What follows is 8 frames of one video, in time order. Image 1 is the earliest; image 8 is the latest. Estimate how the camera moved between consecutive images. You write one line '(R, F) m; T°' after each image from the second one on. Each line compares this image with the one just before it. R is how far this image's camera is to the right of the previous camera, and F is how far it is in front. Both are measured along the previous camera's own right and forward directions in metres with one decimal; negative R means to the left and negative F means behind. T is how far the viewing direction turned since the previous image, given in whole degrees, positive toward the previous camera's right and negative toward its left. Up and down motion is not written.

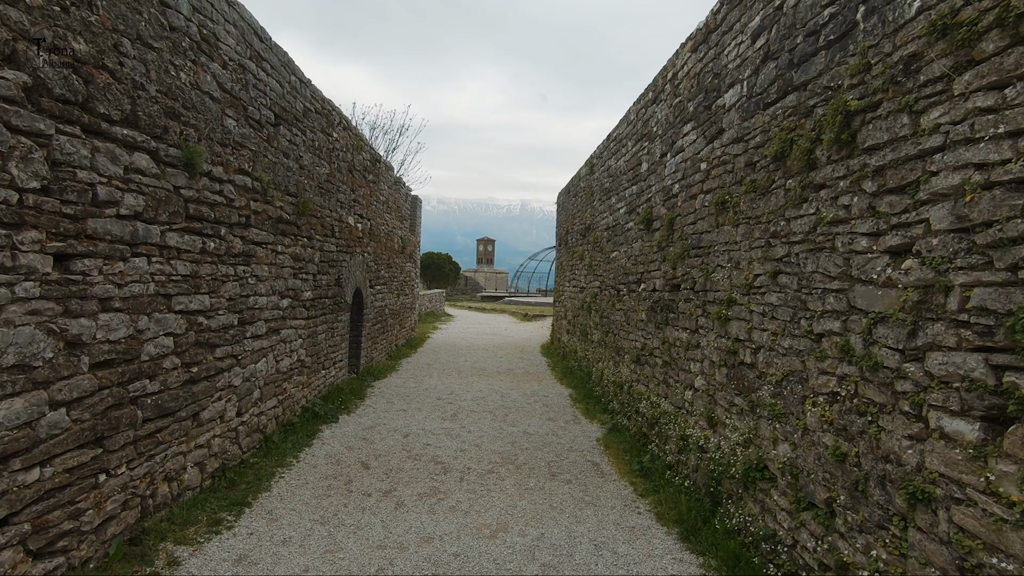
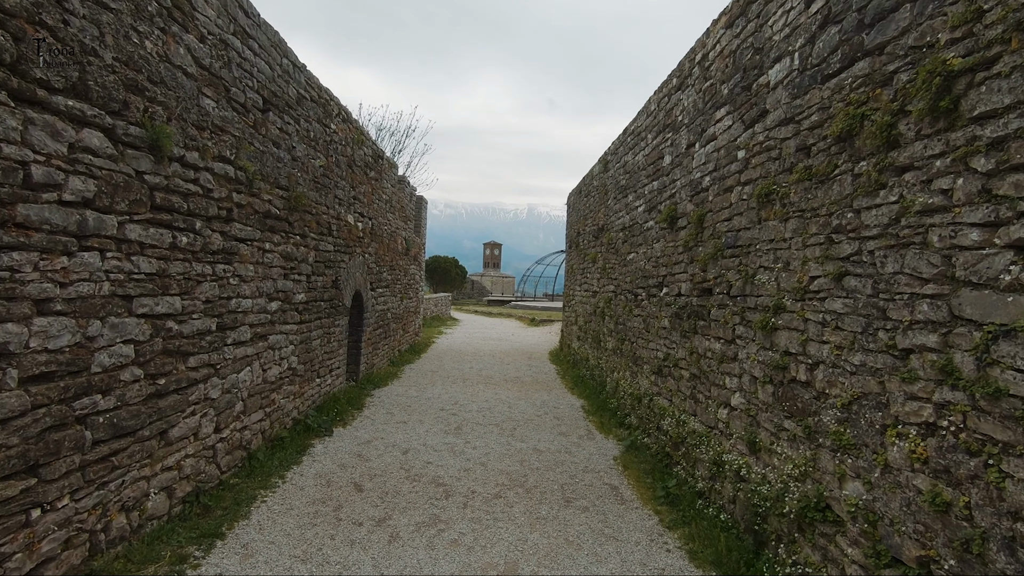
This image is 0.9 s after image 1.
(0.0, +0.5) m; -1°
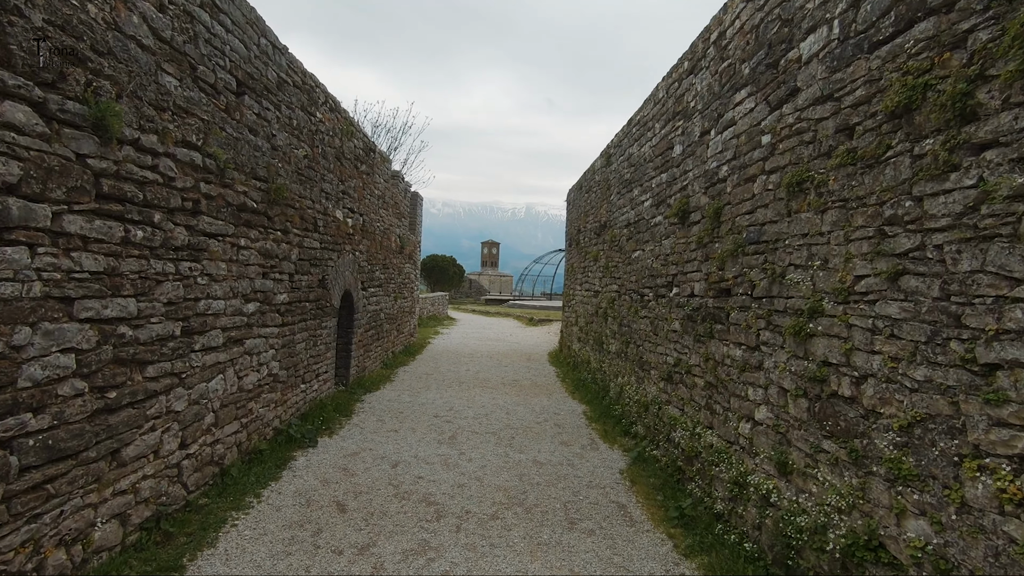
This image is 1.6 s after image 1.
(0.0, +0.4) m; 0°
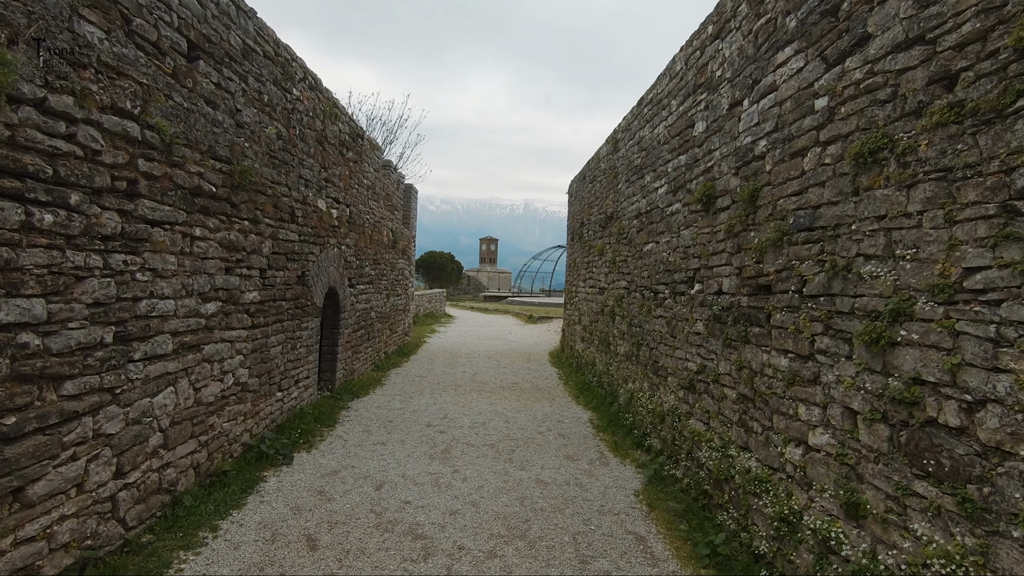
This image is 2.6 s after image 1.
(0.0, +0.6) m; 0°
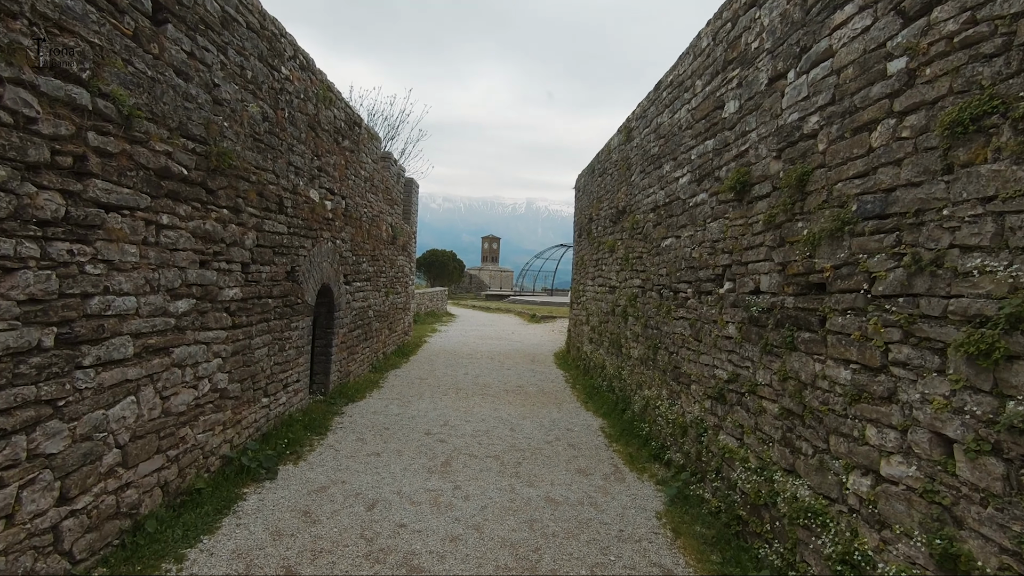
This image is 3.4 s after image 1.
(-0.1, +0.4) m; 0°
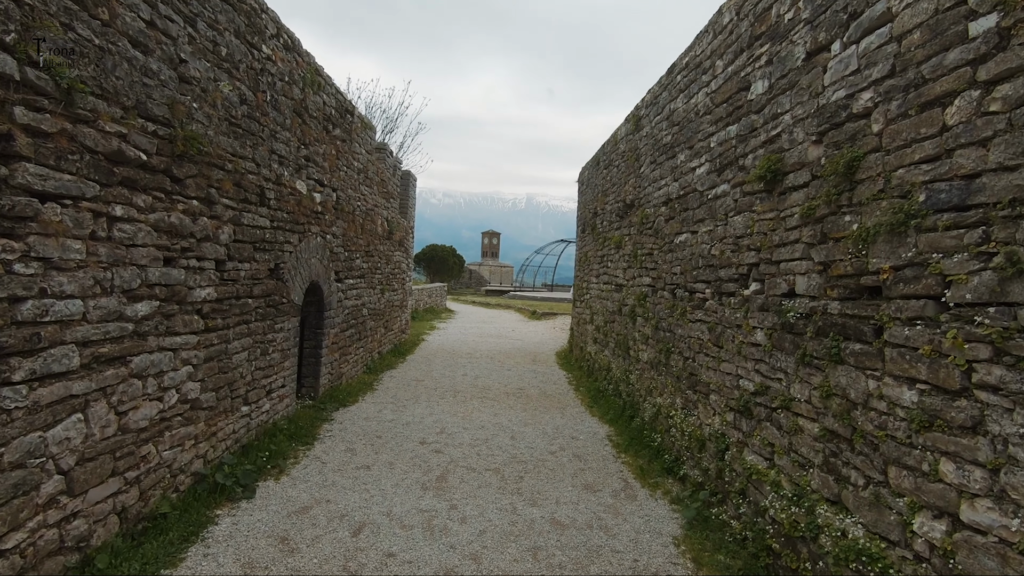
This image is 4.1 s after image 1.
(0.0, +0.4) m; 0°
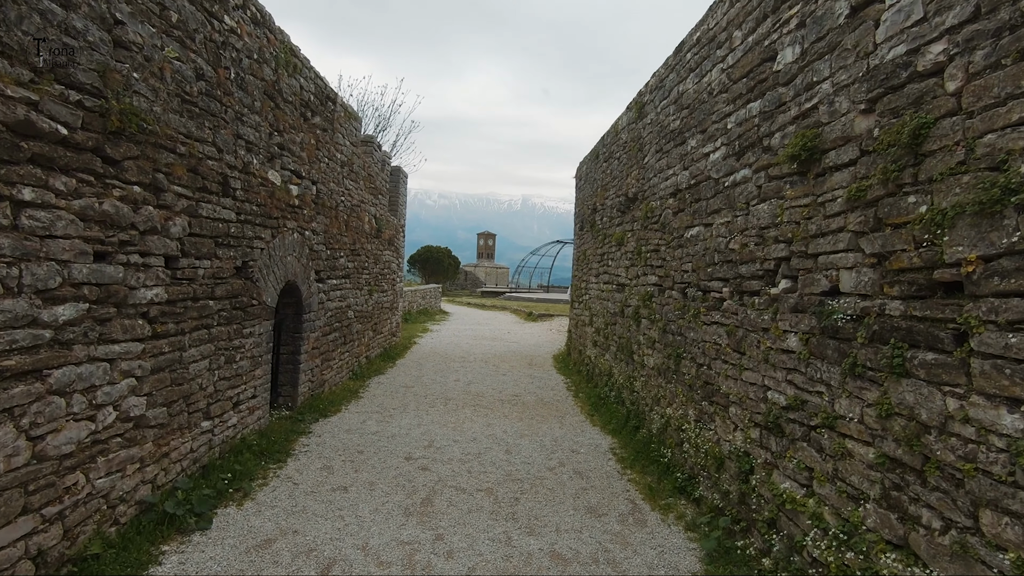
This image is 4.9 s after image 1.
(0.0, +0.5) m; 0°
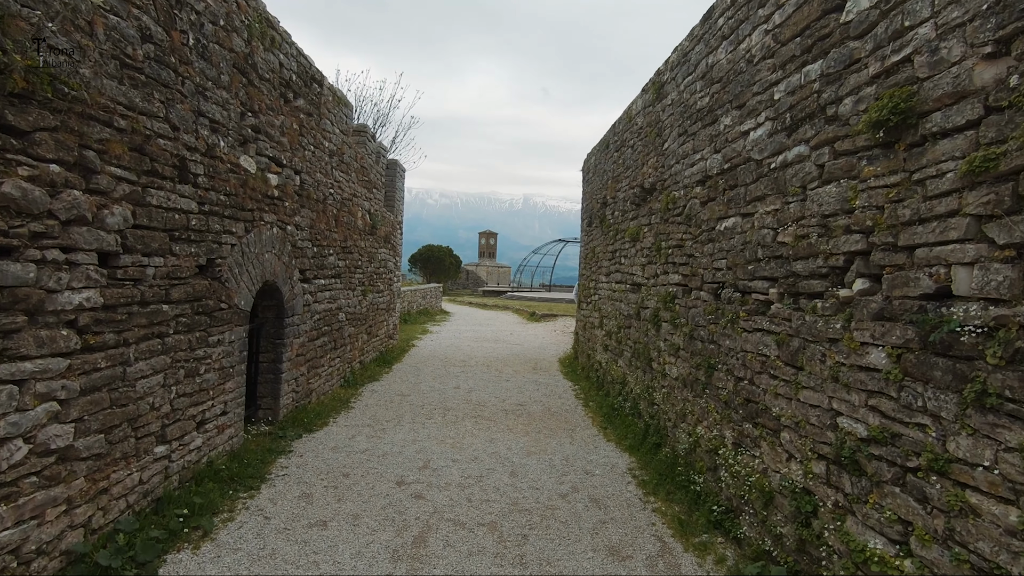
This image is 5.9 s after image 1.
(0.0, +0.6) m; 0°
